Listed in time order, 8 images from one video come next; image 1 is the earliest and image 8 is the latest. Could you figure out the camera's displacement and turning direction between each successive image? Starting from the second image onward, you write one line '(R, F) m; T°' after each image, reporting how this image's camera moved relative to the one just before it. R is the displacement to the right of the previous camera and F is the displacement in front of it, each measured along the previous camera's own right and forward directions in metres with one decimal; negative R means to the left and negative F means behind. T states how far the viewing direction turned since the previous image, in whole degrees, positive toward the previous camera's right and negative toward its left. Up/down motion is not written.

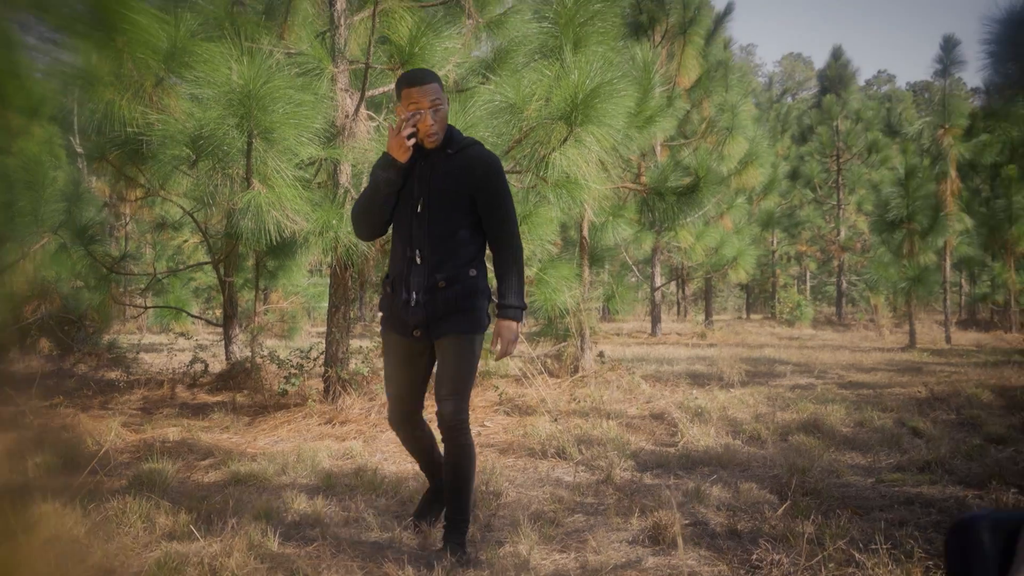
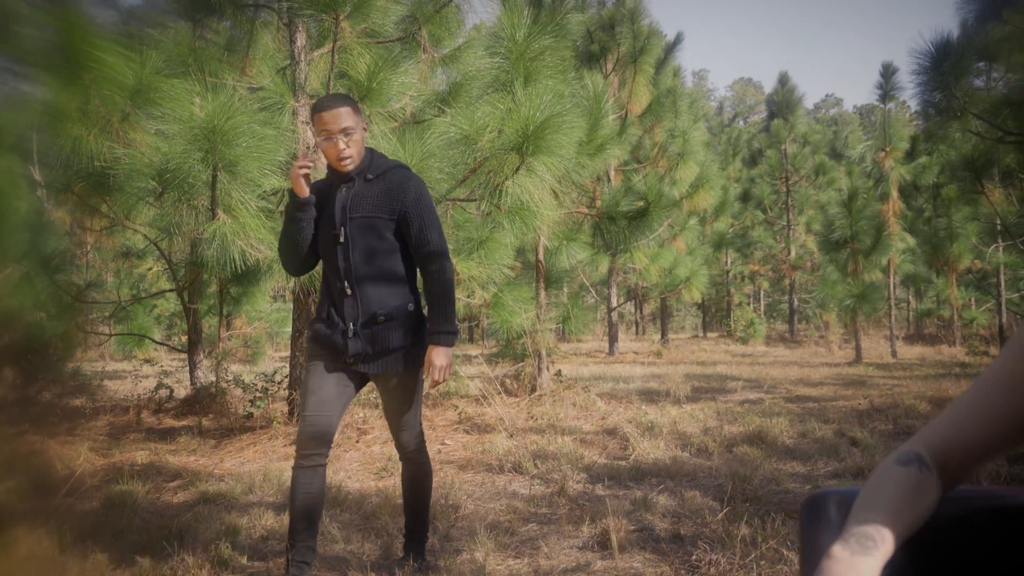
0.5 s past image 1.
(0.0, -0.2) m; +3°
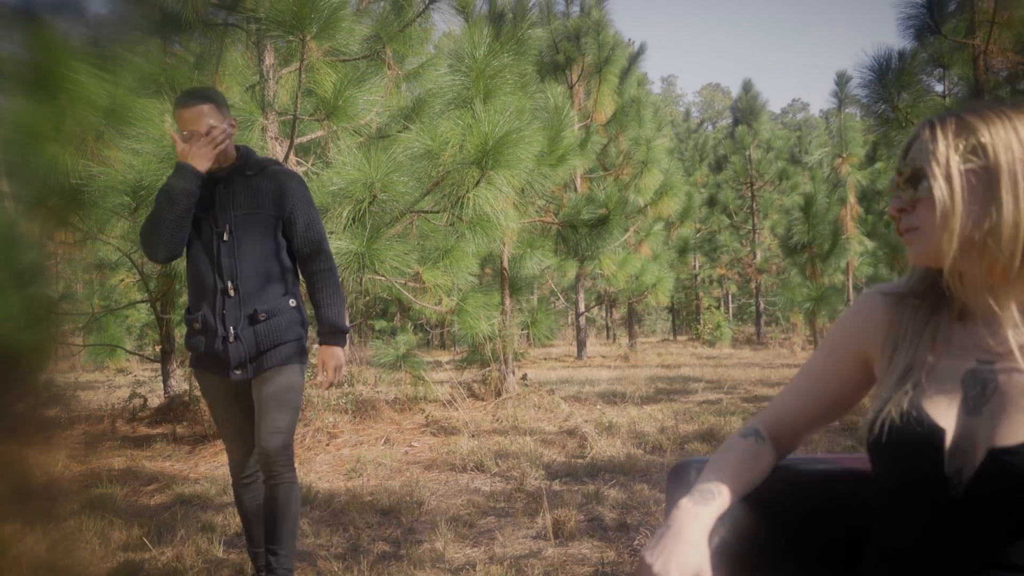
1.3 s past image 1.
(+0.1, -0.2) m; +2°
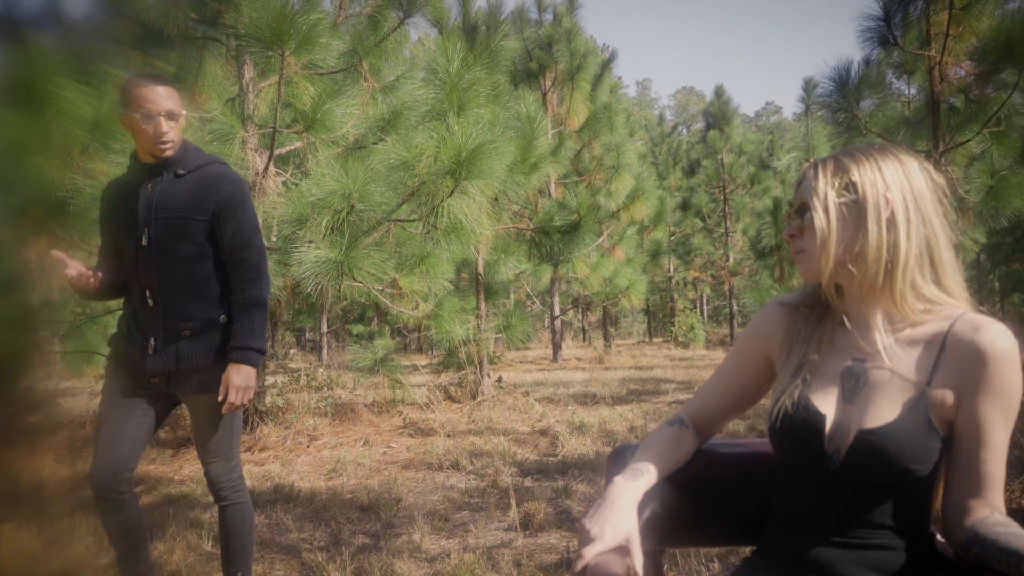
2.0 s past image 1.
(0.0, -0.2) m; +2°
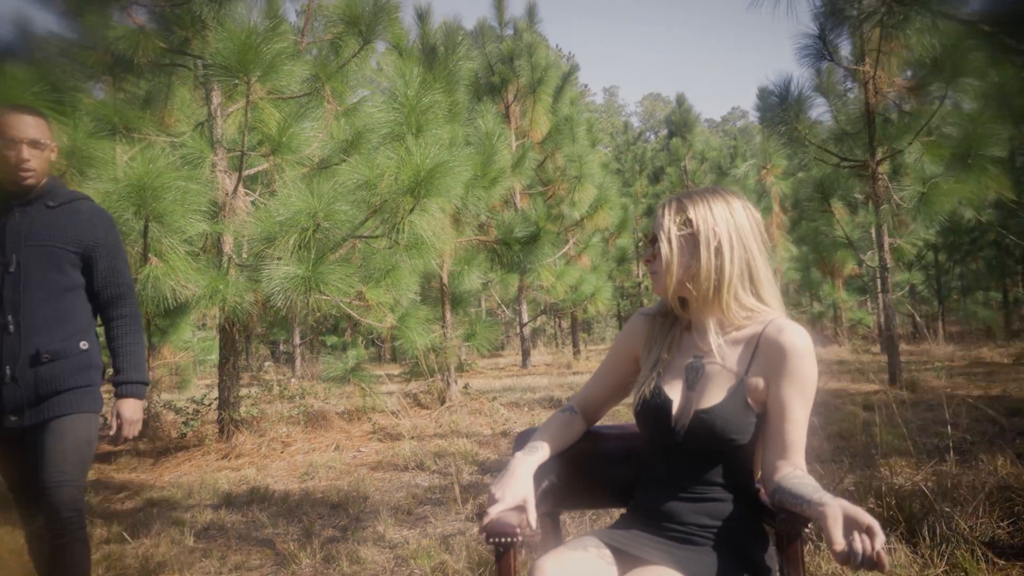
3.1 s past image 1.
(+0.1, -0.3) m; +2°
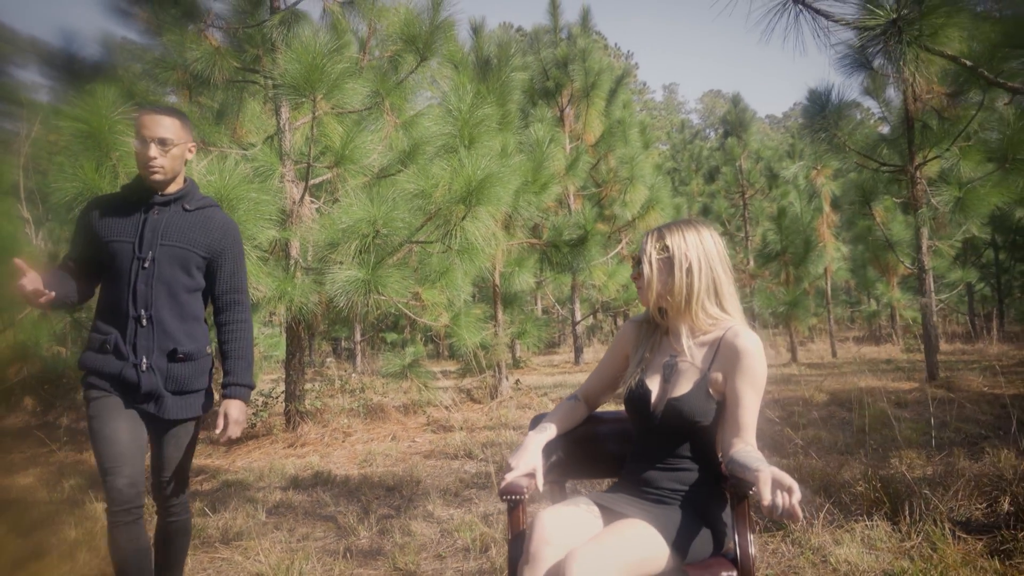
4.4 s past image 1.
(+0.1, -0.4) m; -5°
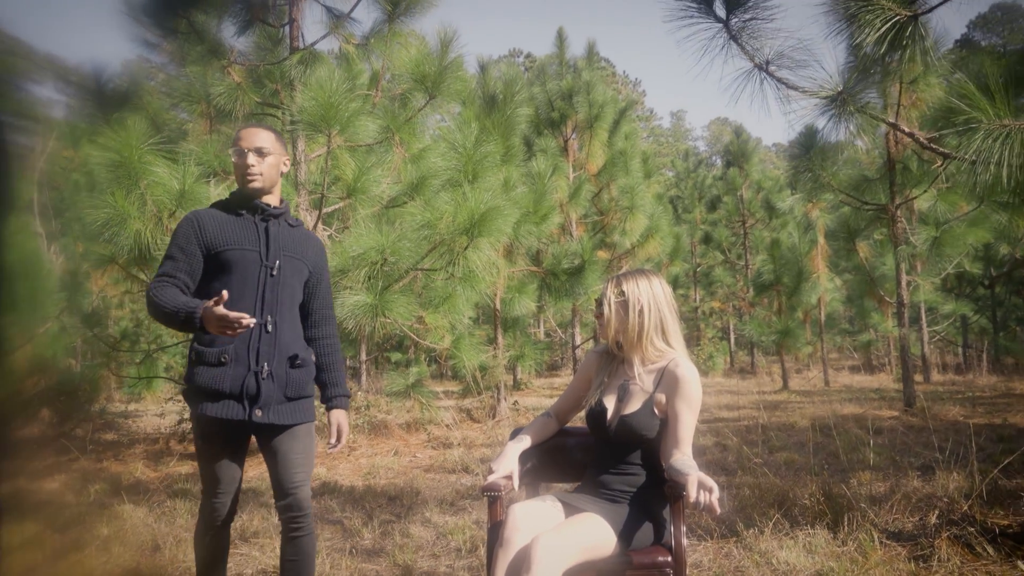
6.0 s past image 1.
(+0.1, -0.4) m; 0°
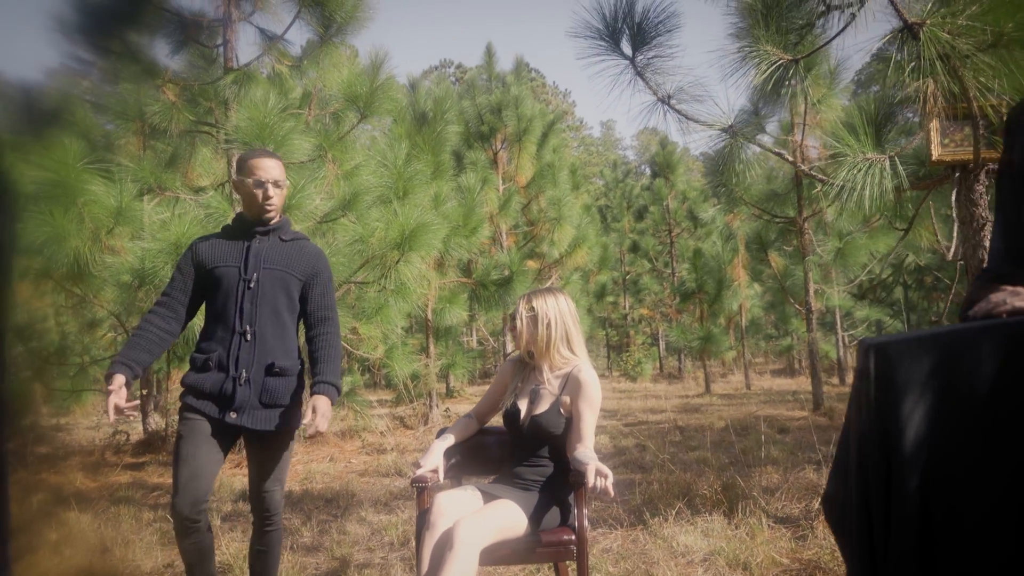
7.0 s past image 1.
(0.0, -0.3) m; +5°
